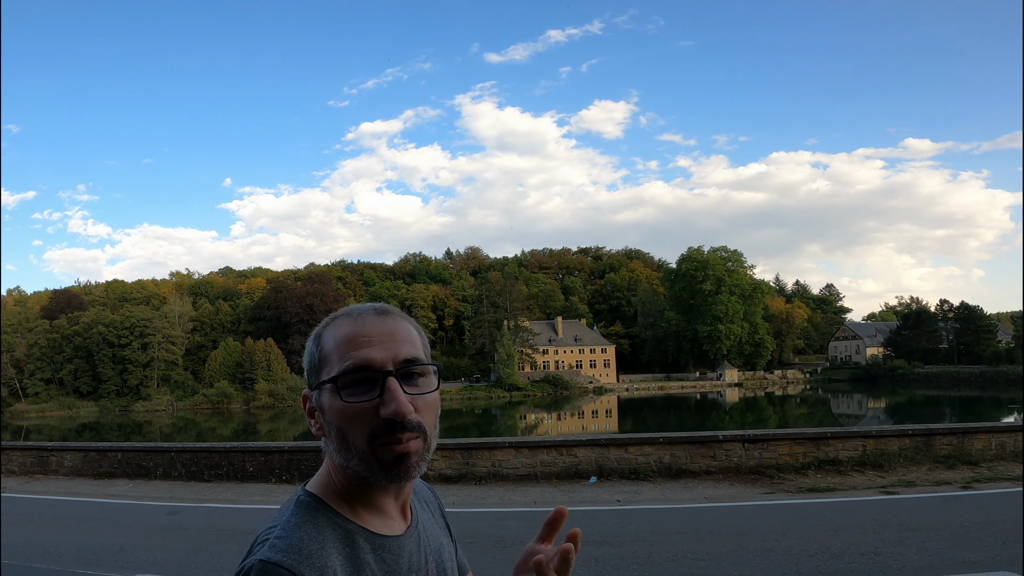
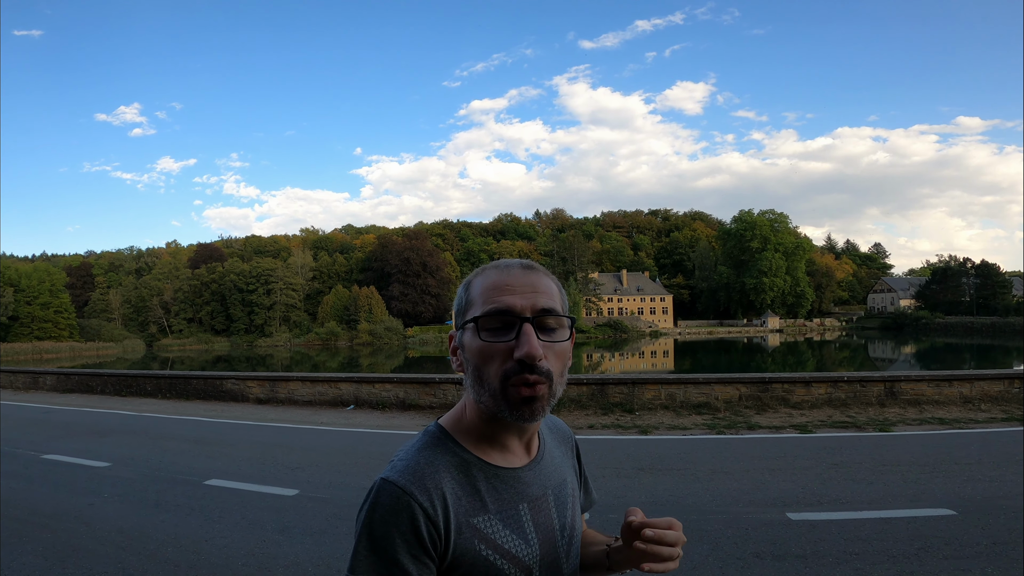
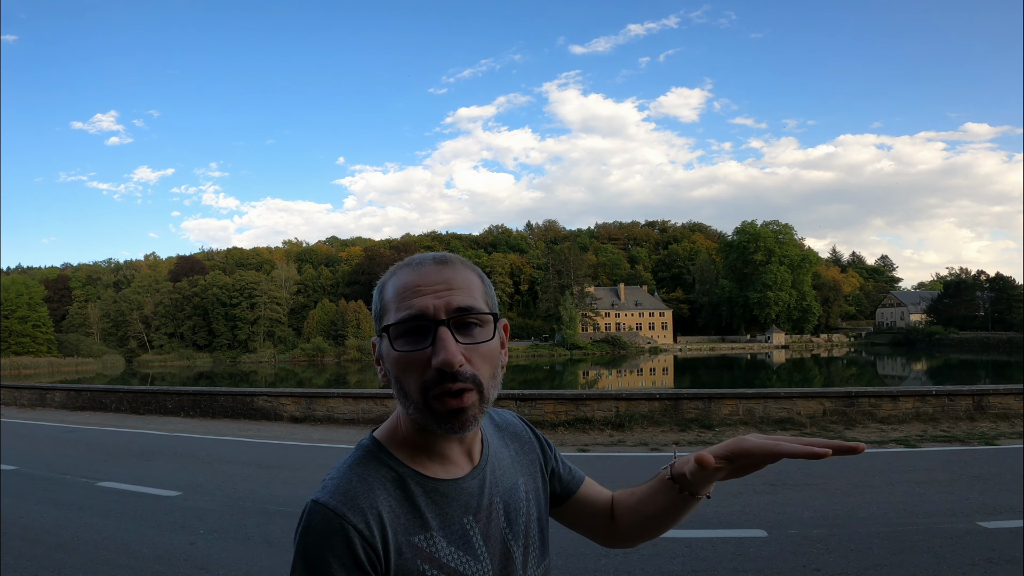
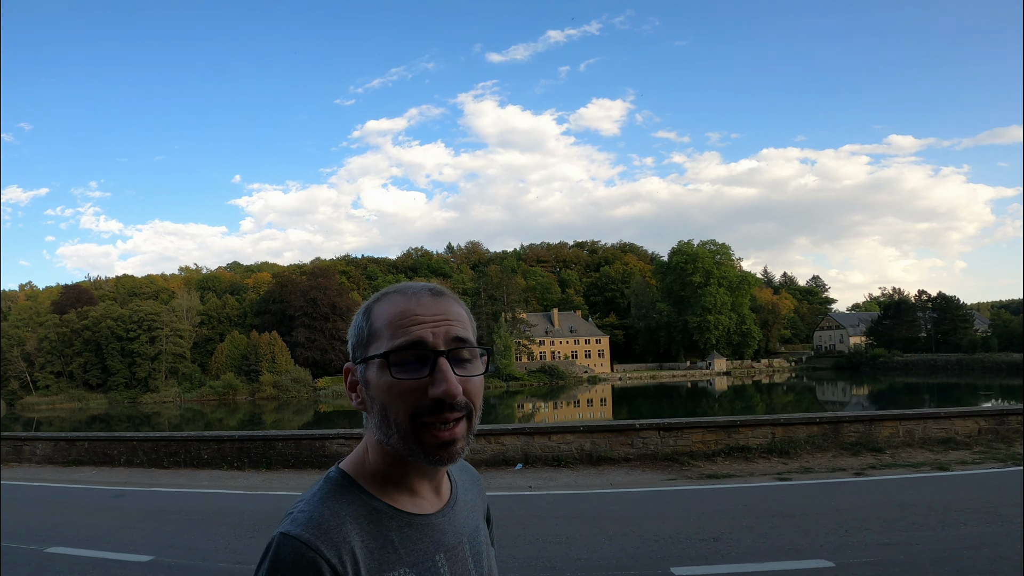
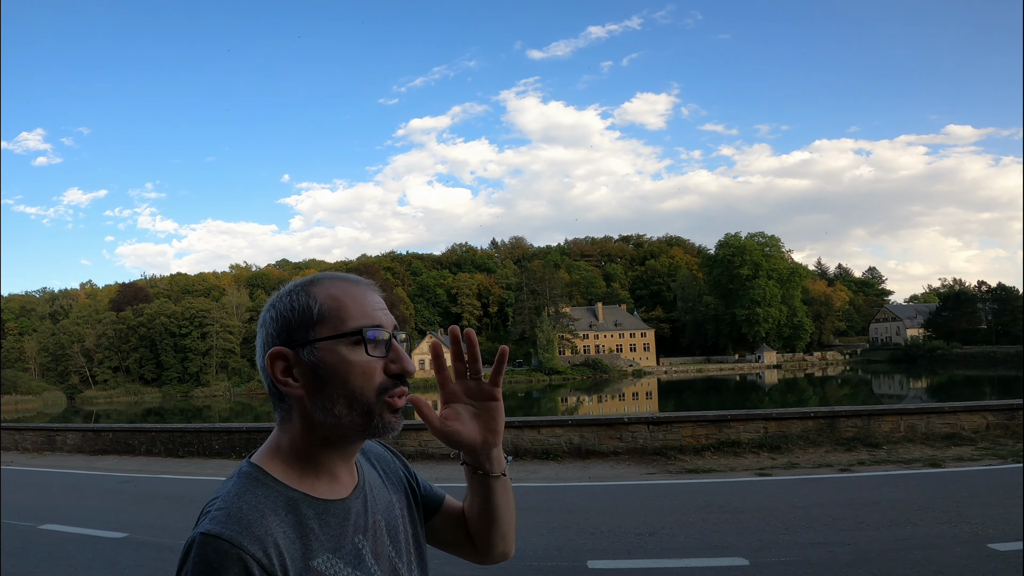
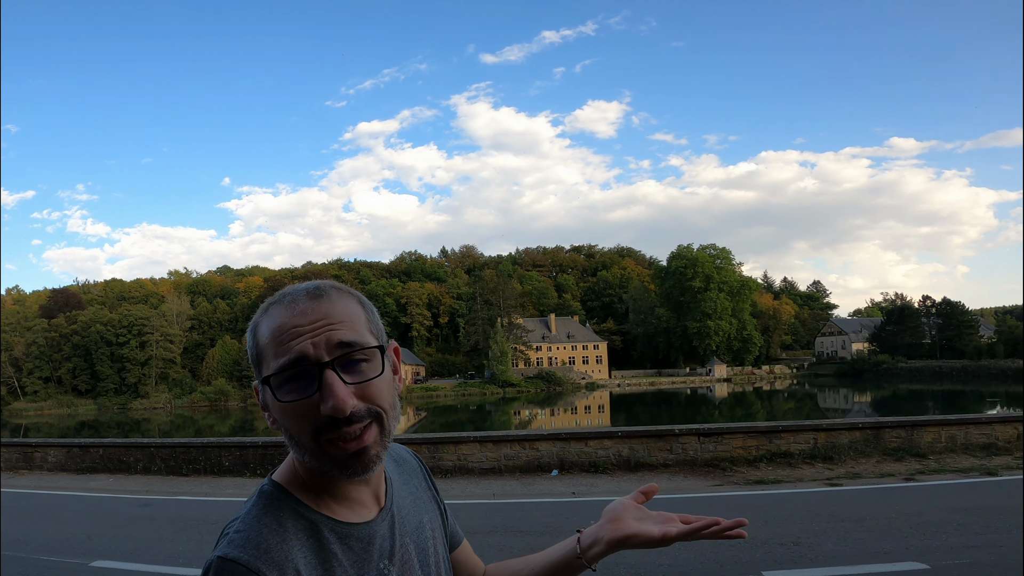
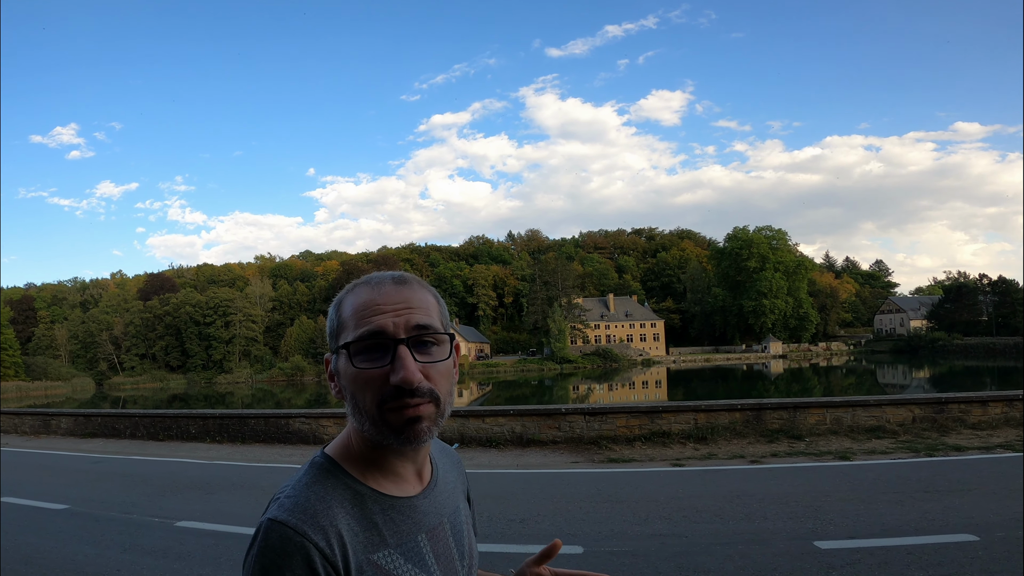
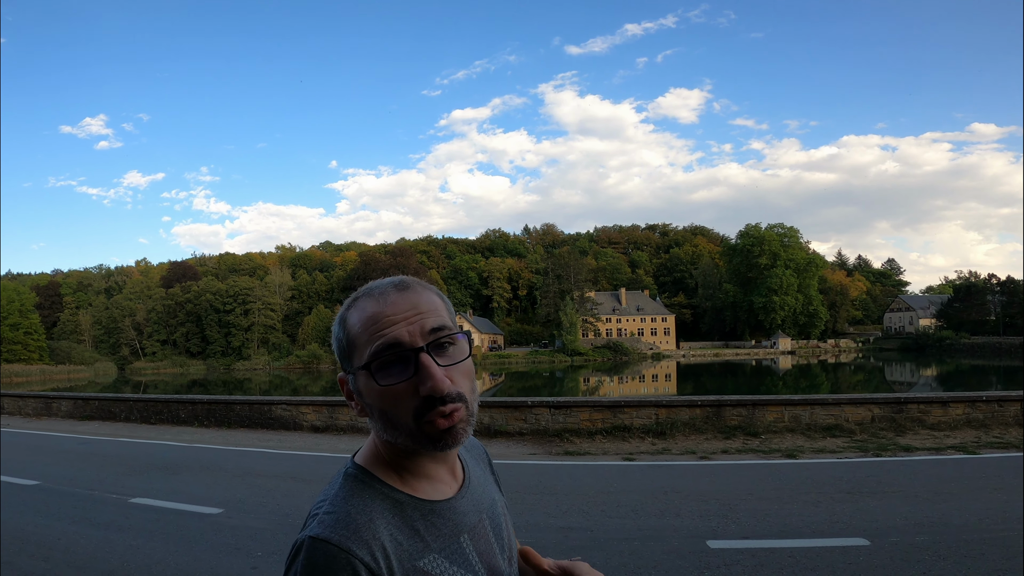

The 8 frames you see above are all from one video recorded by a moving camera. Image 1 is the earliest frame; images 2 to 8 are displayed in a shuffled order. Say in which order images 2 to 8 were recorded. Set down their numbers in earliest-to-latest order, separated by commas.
6, 4, 5, 7, 8, 3, 2
